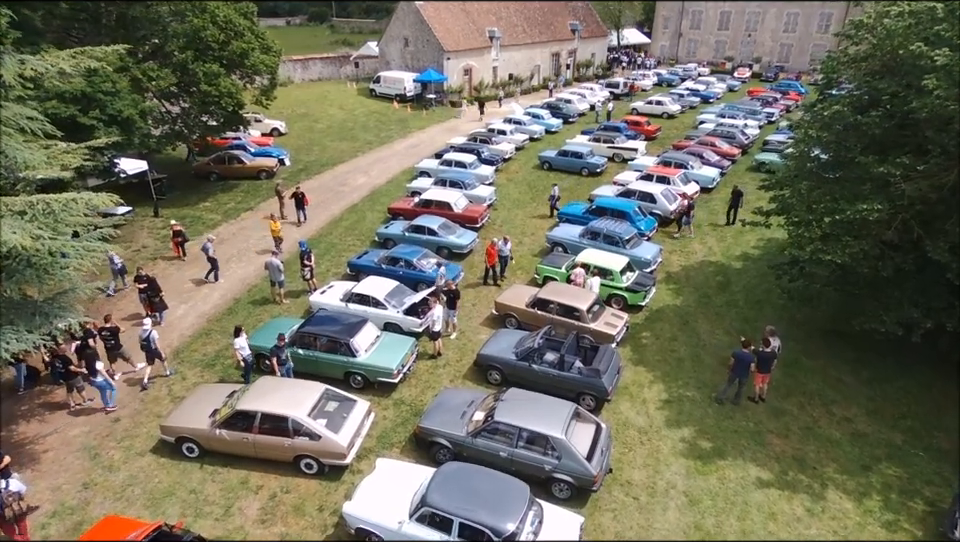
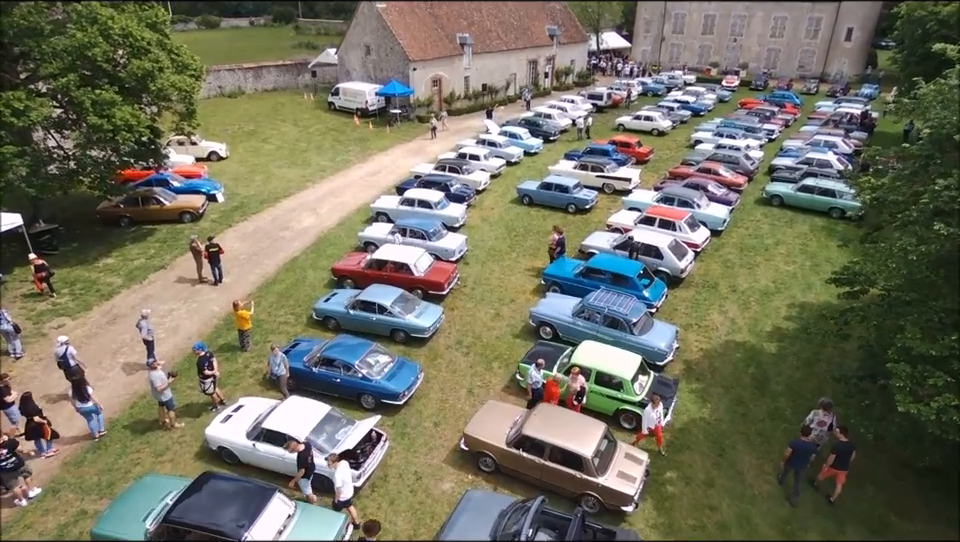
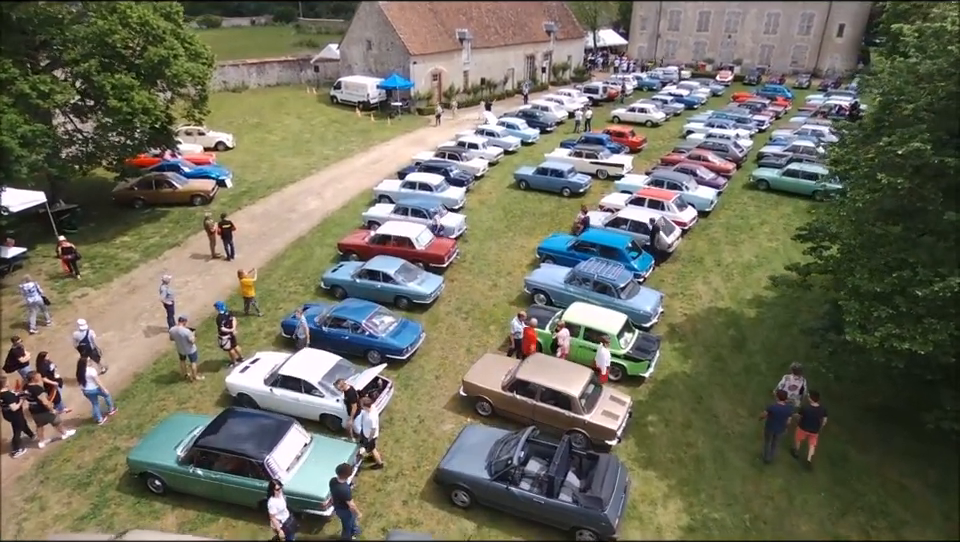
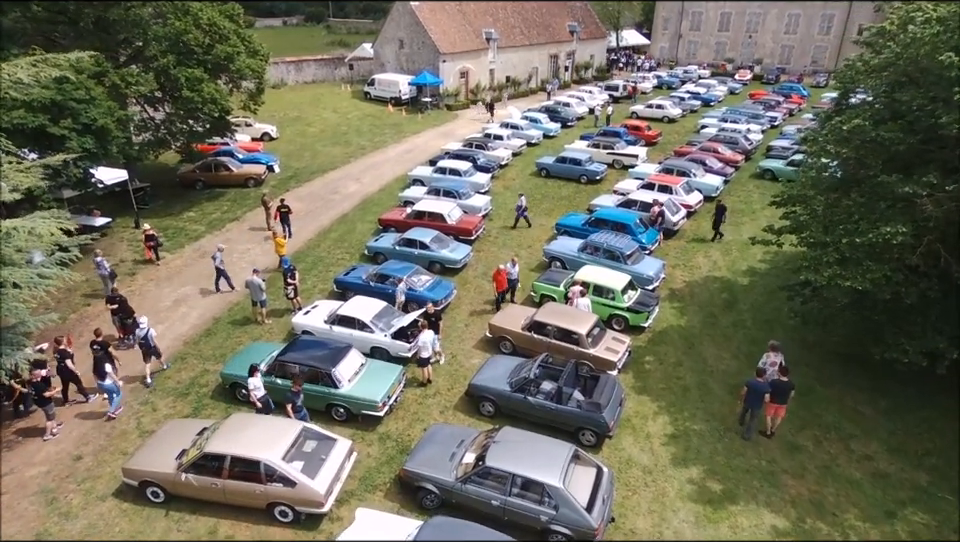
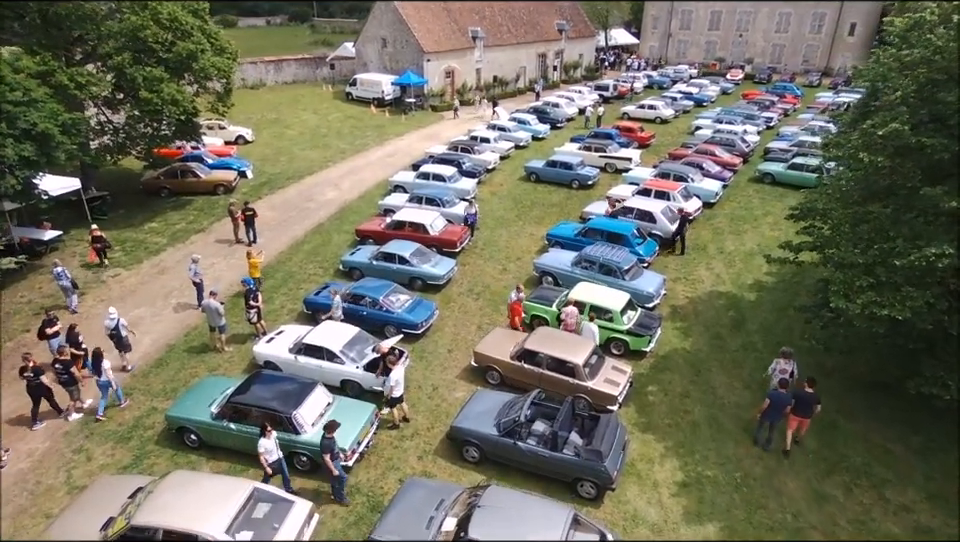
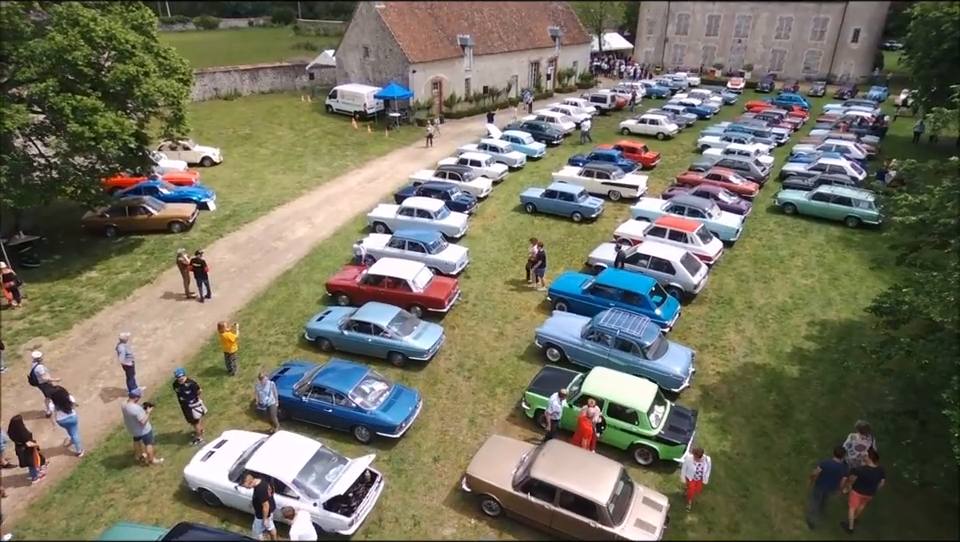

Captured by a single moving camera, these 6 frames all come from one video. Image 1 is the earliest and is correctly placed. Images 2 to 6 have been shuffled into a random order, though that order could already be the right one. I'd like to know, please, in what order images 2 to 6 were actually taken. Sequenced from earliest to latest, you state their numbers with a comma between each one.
4, 5, 3, 2, 6
